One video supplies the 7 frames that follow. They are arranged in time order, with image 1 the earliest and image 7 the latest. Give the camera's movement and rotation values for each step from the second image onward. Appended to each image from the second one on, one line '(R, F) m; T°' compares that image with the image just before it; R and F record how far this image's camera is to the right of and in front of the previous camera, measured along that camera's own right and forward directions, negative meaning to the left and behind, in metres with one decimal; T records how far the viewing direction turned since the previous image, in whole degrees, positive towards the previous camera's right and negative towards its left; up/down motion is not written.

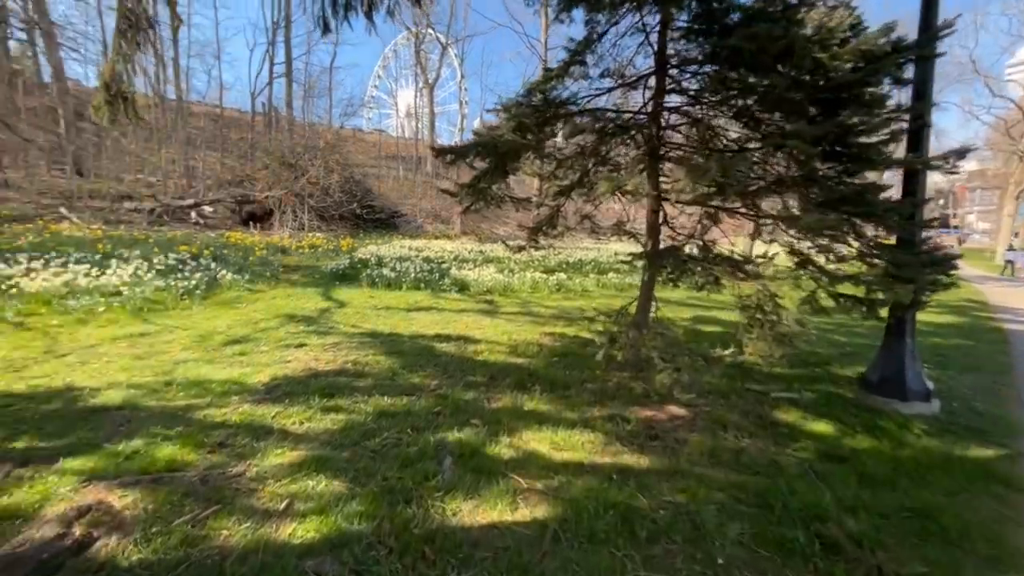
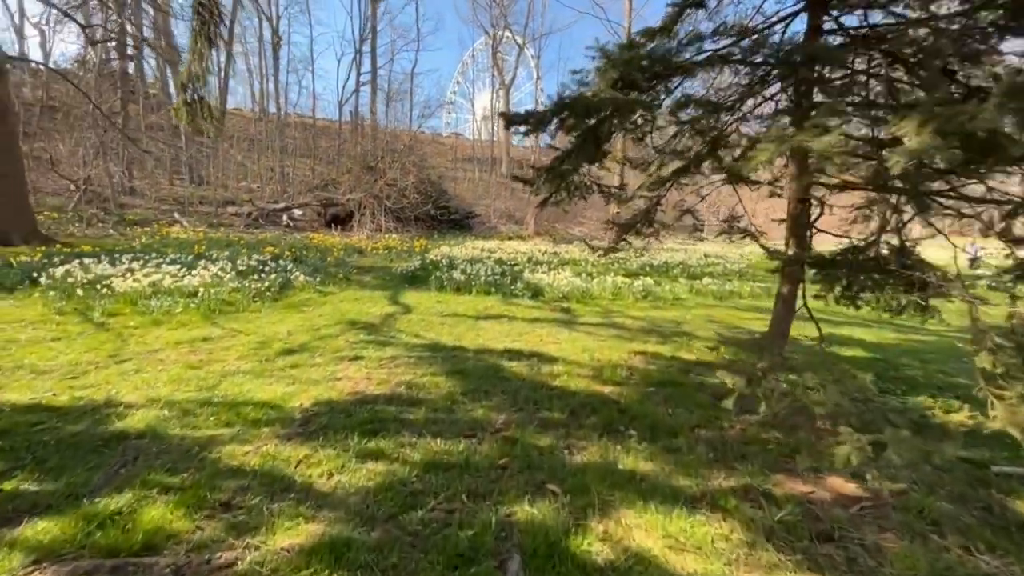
(-0.1, +0.9) m; -9°
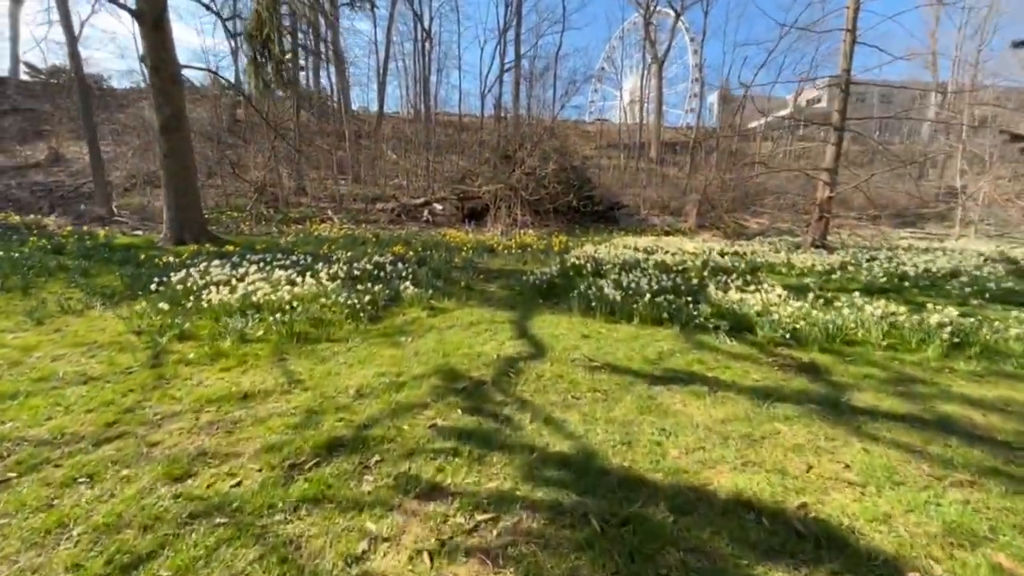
(-0.5, +2.5) m; -18°
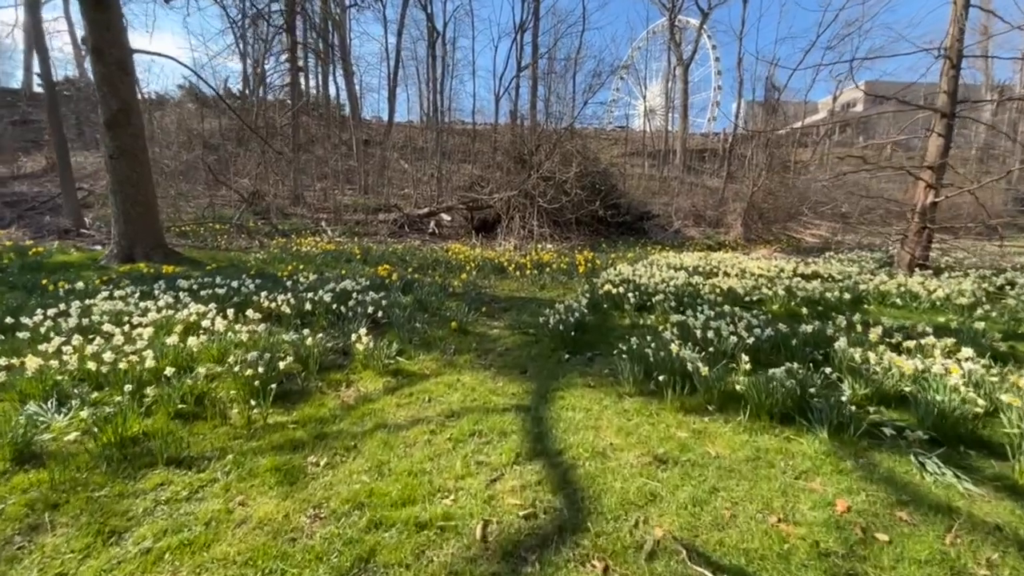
(+0.1, +2.3) m; -2°
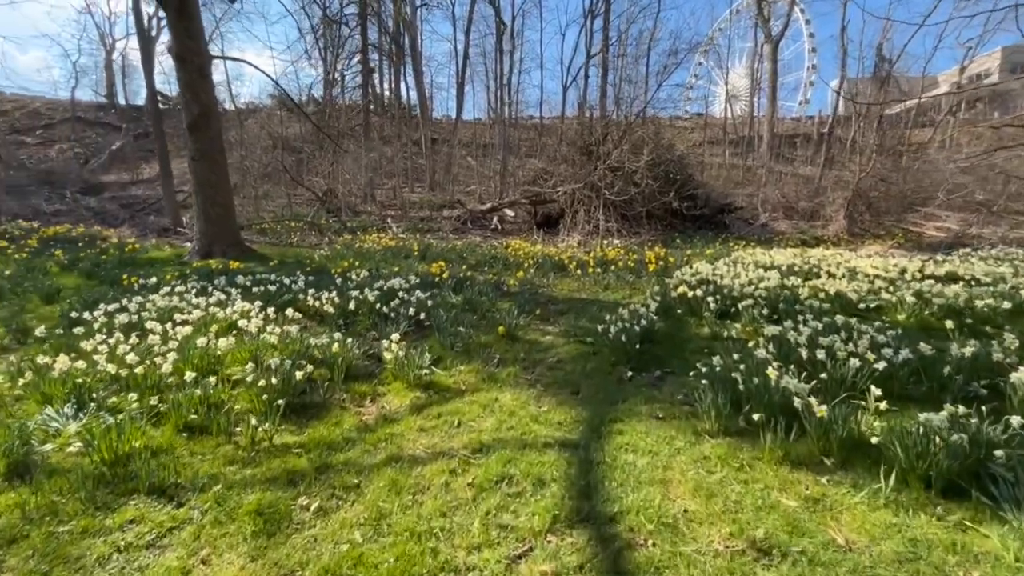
(+0.1, +0.7) m; -9°
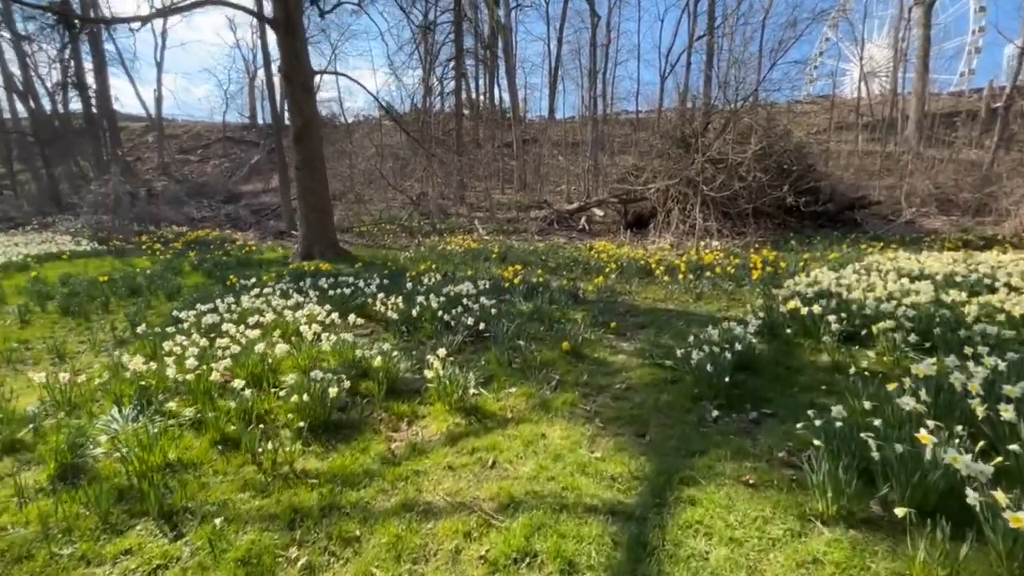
(+0.3, +0.5) m; -12°
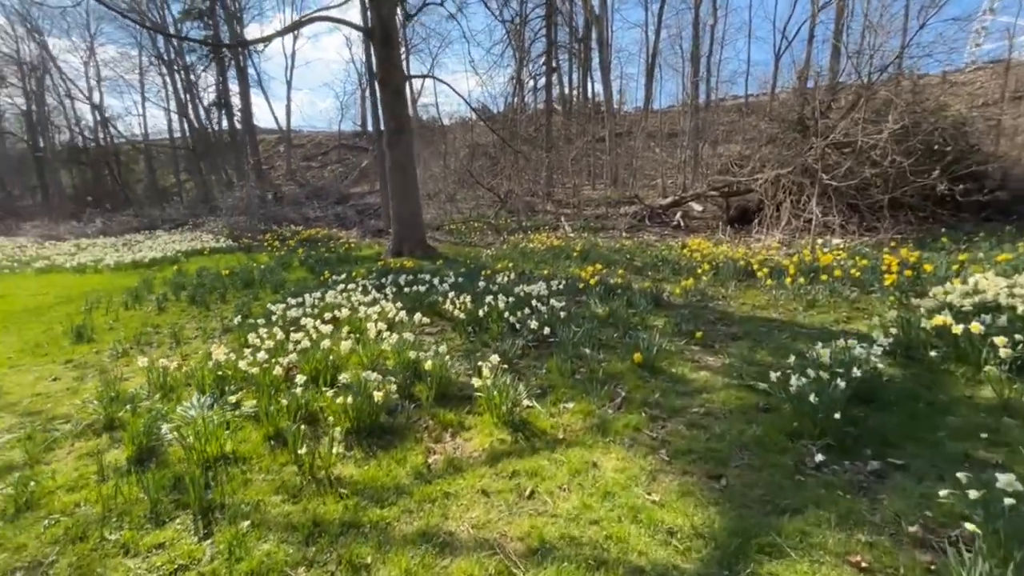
(+0.2, +0.3) m; -12°
